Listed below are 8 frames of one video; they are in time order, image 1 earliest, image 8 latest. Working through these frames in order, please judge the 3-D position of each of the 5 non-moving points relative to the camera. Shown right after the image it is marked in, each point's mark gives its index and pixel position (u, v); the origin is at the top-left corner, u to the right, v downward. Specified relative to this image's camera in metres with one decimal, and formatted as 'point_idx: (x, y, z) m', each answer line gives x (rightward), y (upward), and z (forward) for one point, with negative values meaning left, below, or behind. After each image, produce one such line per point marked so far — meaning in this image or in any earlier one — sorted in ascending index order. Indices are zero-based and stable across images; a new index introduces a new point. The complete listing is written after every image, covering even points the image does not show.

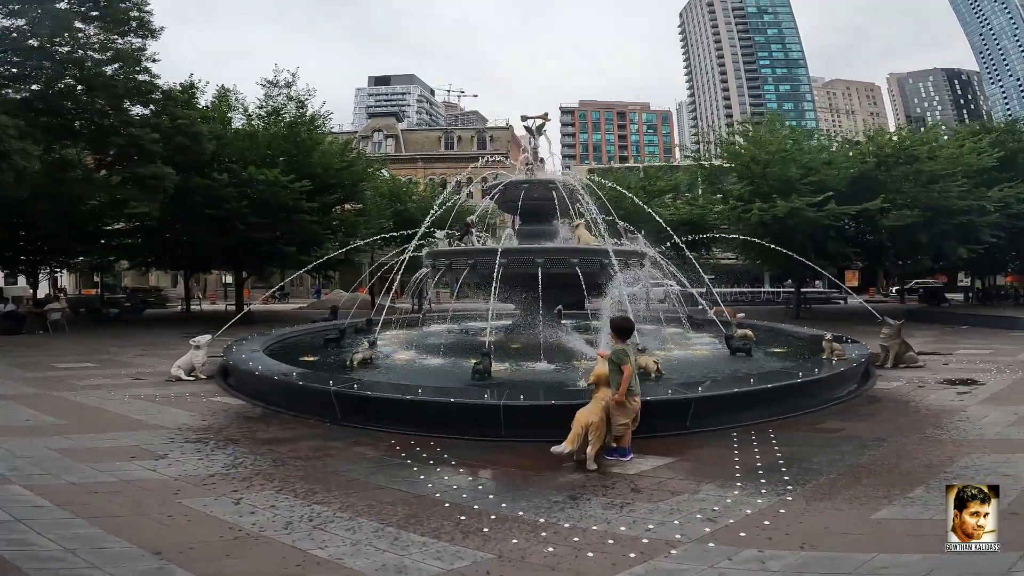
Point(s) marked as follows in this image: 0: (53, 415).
0: (-5.1, -1.4, +6.7) m
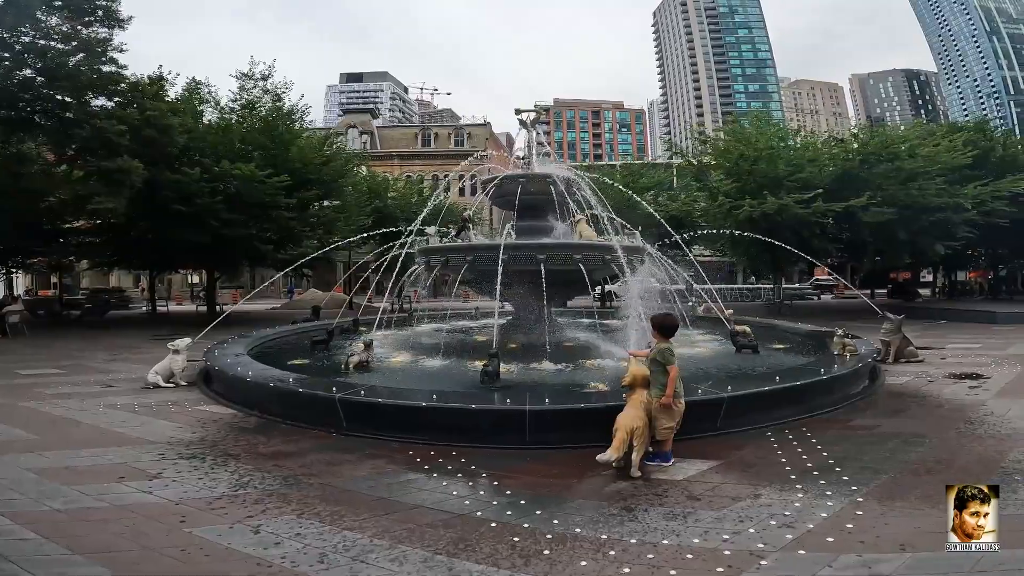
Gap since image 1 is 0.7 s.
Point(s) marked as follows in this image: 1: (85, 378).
0: (-4.9, -1.4, +6.0) m
1: (-6.8, -1.4, +9.6) m
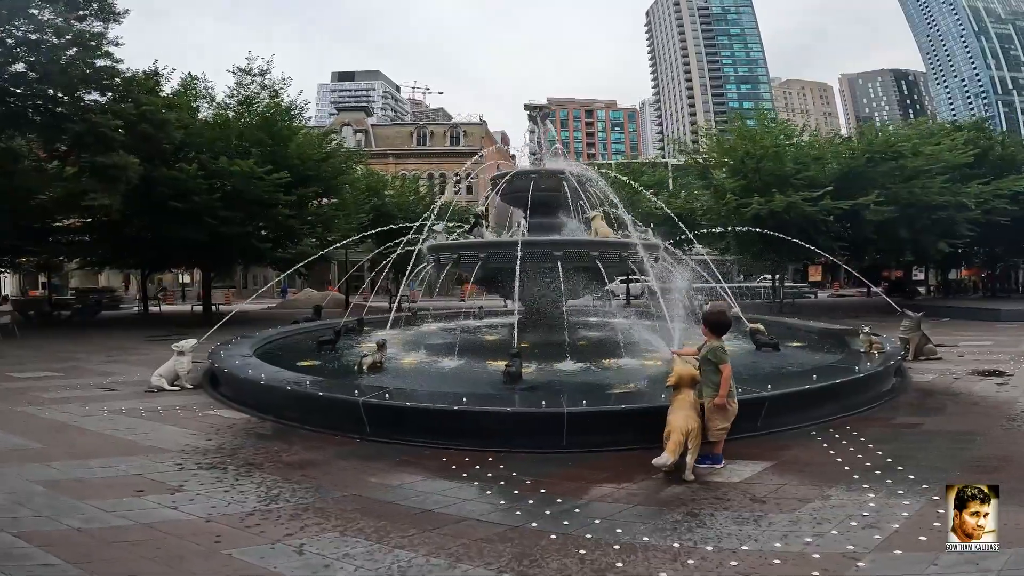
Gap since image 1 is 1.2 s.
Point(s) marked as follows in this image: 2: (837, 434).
0: (-4.5, -1.4, +5.6) m
1: (-6.5, -1.4, +9.2) m
2: (+3.5, -1.6, +6.5) m
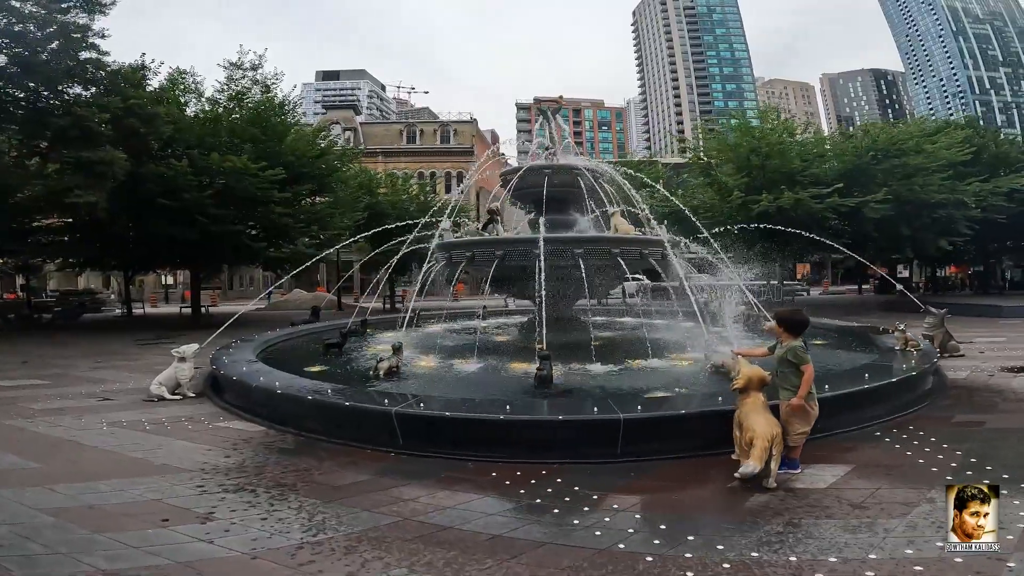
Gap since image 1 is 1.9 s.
0: (-4.1, -1.4, +5.0) m
1: (-6.2, -1.4, +8.5) m
2: (+3.9, -1.5, +6.2) m
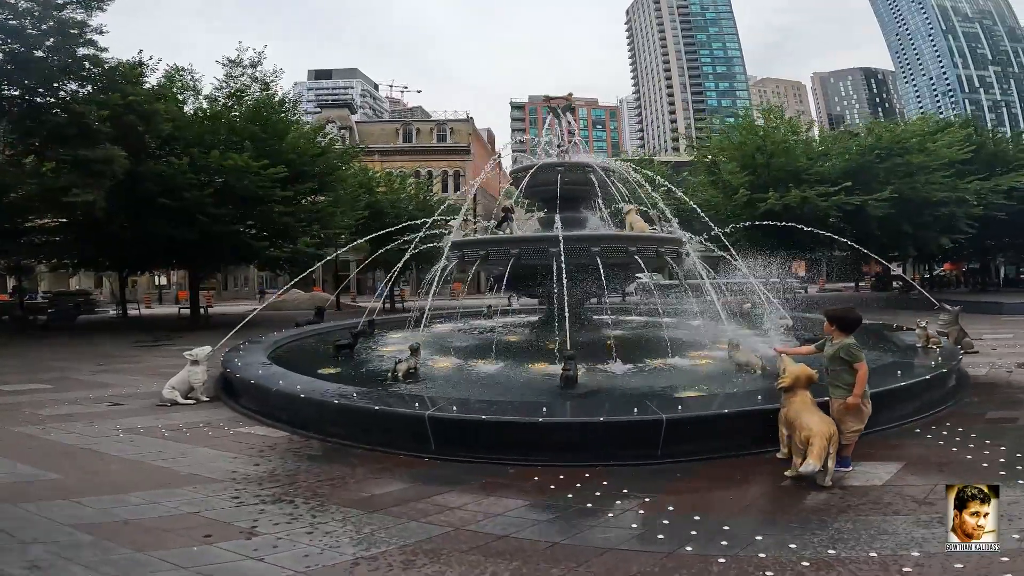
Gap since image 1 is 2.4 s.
0: (-3.8, -1.4, +4.8) m
1: (-5.9, -1.5, +8.3) m
2: (+4.3, -1.5, +6.0) m
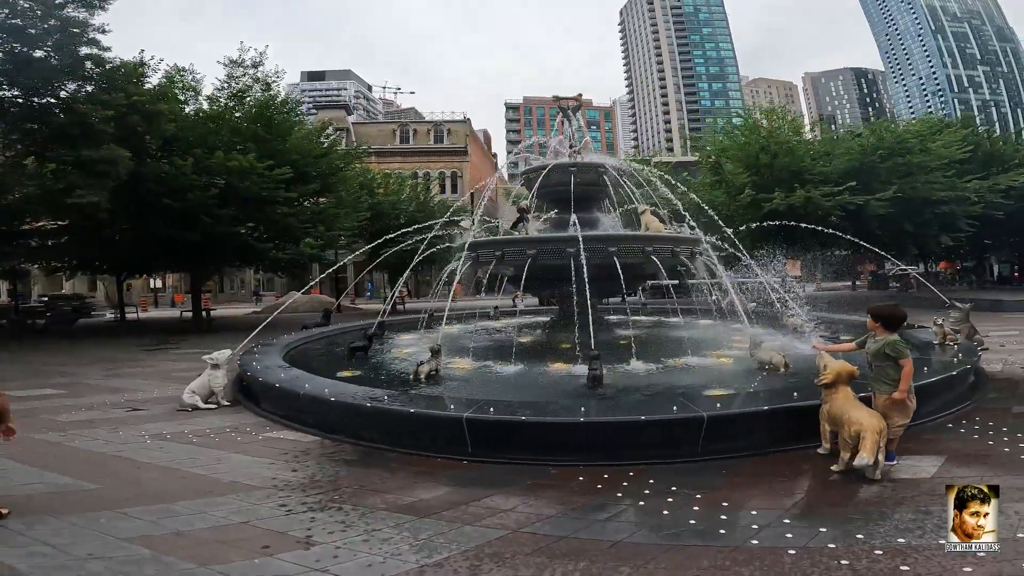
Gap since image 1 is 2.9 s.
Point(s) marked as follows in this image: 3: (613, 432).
0: (-3.4, -1.4, +4.6) m
1: (-5.6, -1.5, +8.1) m
2: (+4.6, -1.5, +6.0) m
3: (+0.8, -1.2, +5.0) m
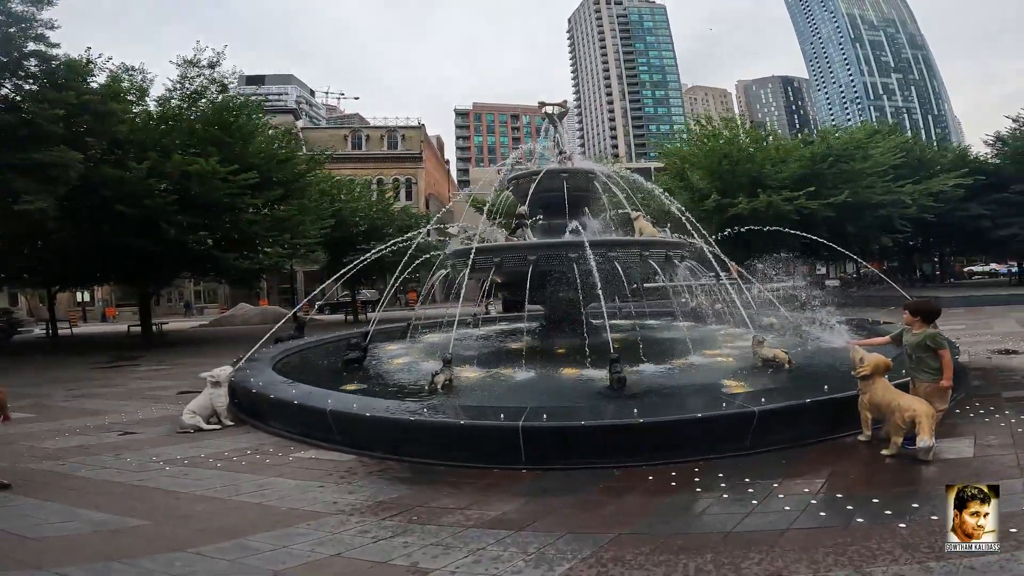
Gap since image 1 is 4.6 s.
0: (-2.9, -1.5, +4.2) m
1: (-5.4, -1.7, +7.5) m
2: (+5.0, -1.4, +6.2) m
3: (+1.3, -1.2, +4.9) m
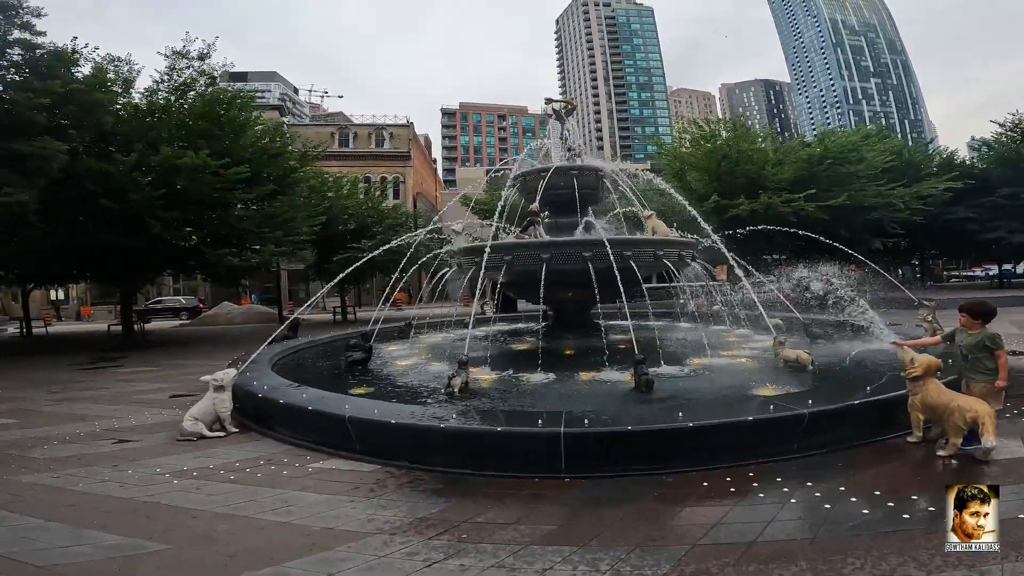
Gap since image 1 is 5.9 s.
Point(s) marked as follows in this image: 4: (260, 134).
0: (-2.6, -1.5, +3.7) m
1: (-5.2, -1.6, +6.9) m
2: (+5.2, -1.4, +6.0) m
3: (+1.6, -1.2, +4.6) m
4: (-7.8, +4.7, +18.7) m
